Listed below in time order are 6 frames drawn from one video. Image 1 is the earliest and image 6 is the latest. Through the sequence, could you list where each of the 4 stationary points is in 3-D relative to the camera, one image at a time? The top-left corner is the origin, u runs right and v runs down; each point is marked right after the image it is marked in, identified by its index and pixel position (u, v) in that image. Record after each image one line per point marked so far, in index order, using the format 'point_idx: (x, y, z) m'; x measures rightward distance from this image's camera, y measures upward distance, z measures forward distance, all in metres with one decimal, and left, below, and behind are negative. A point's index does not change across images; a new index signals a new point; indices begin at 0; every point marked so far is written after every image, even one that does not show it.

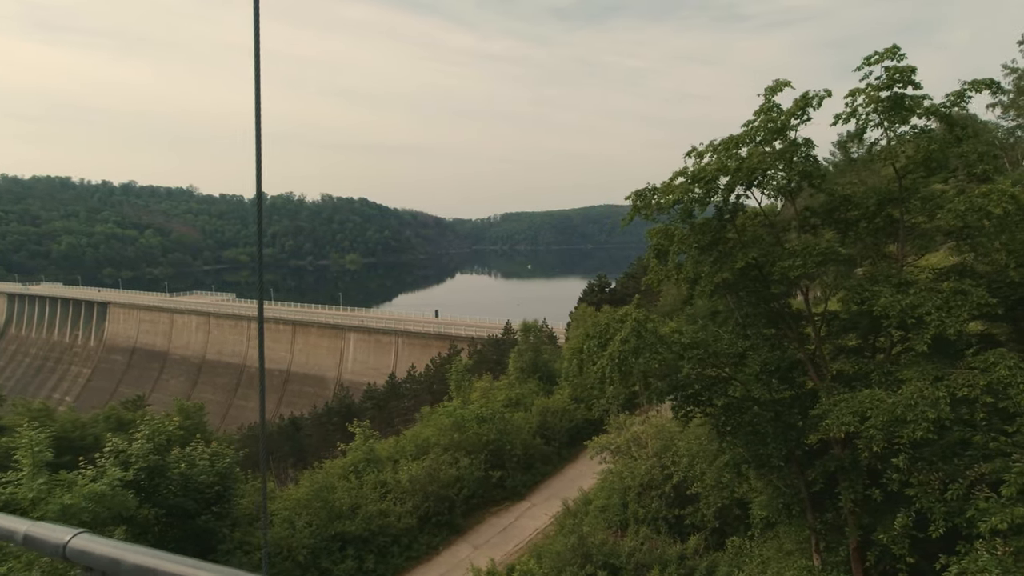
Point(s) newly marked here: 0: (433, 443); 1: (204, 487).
0: (-1.8, -3.6, +13.4) m
1: (-4.8, -3.2, +9.2) m
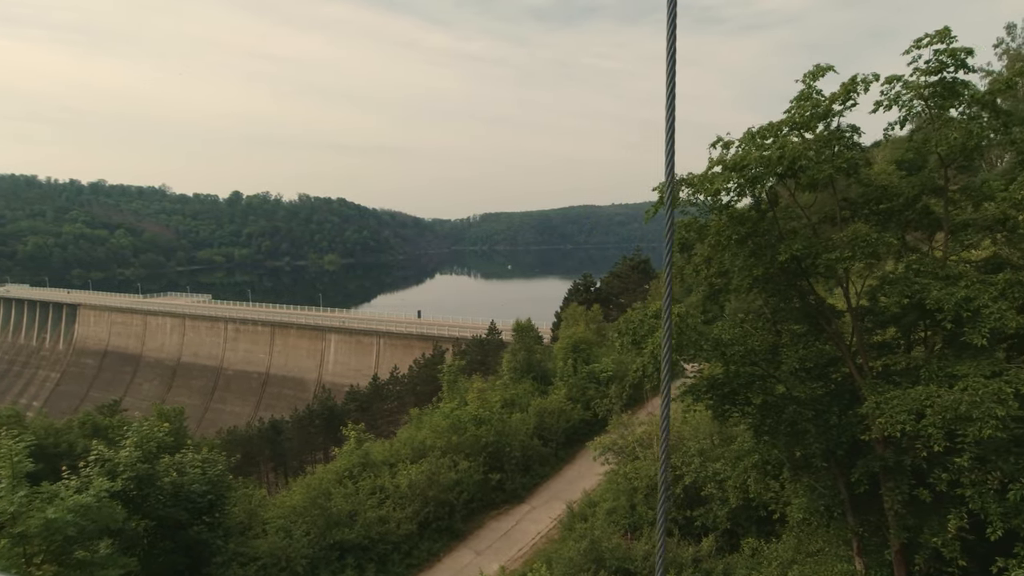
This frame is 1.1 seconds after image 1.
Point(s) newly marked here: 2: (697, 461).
0: (-1.8, -3.5, +13.0) m
1: (-4.7, -3.1, +8.7) m
2: (+3.1, -2.8, +9.7) m
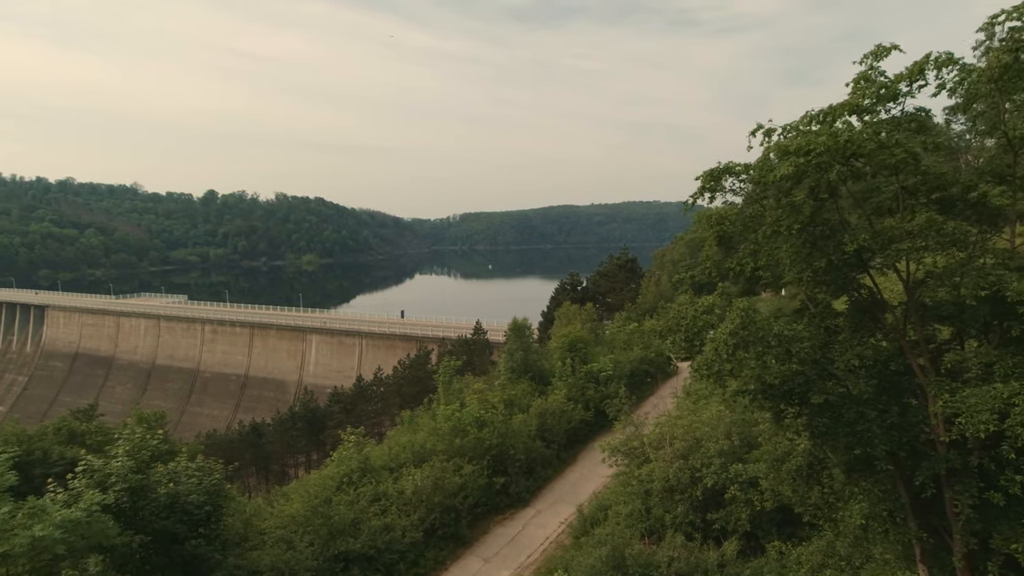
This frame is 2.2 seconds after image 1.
0: (-1.7, -3.5, +12.6) m
1: (-4.5, -3.1, +8.2) m
2: (+3.3, -2.8, +9.4) m
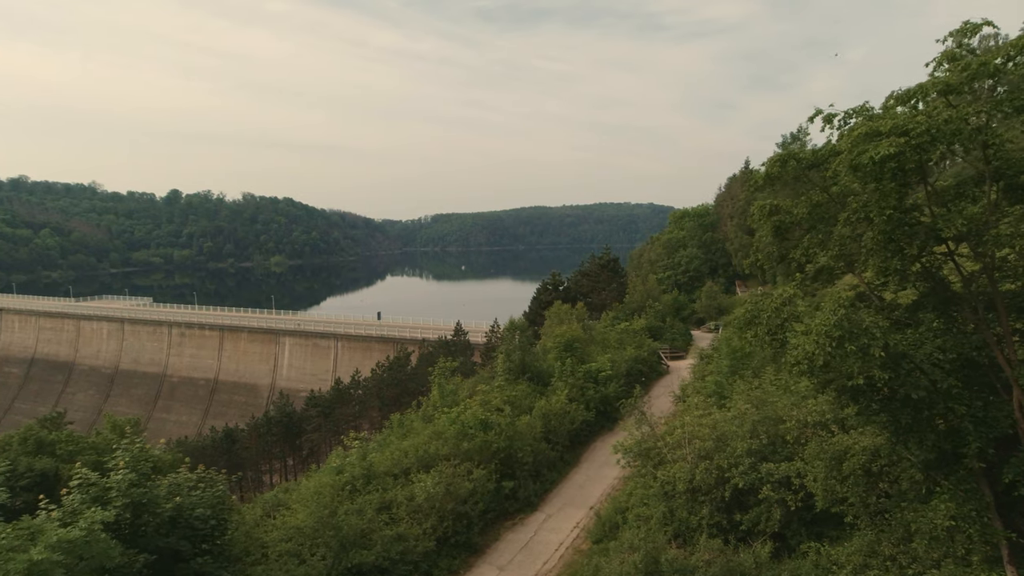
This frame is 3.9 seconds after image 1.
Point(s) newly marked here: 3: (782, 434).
0: (-1.5, -3.4, +12.1) m
1: (-4.1, -3.0, +7.5) m
2: (+3.6, -2.7, +9.1) m
3: (+4.4, -2.3, +9.4) m
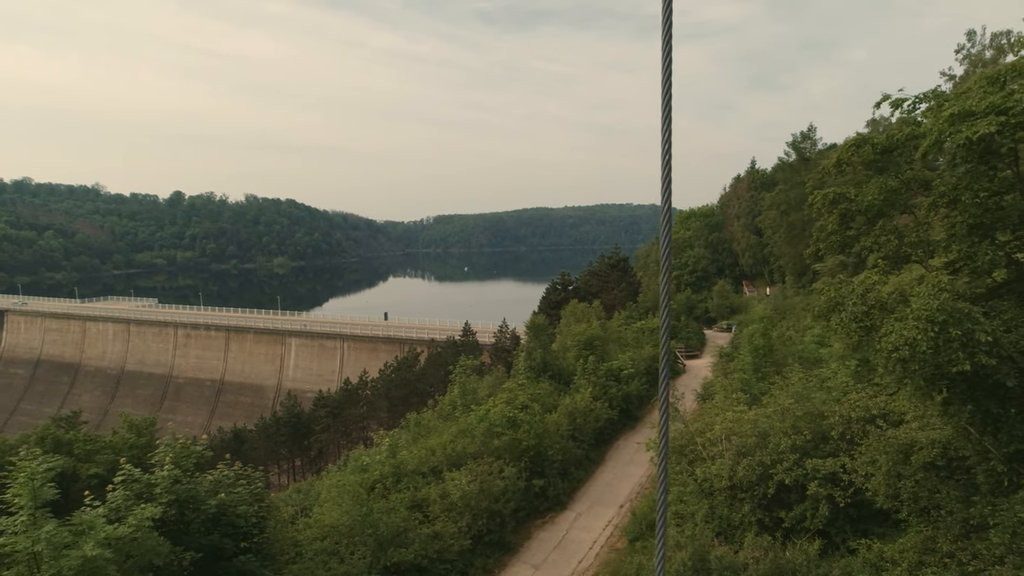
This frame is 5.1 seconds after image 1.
0: (-0.9, -3.3, +12.0) m
1: (-3.5, -2.9, +7.4) m
2: (+4.2, -2.6, +9.0) m
3: (+5.0, -2.2, +9.2) m
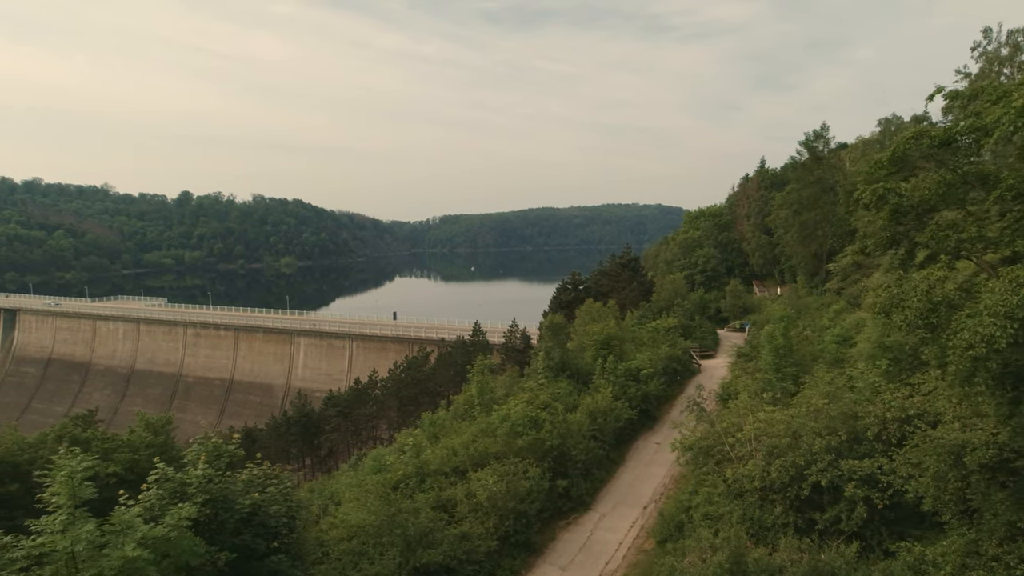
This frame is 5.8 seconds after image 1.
0: (-0.4, -3.3, +11.9) m
1: (-3.0, -2.9, +7.3) m
2: (+4.7, -2.6, +8.9) m
3: (+5.4, -2.2, +9.1) m
